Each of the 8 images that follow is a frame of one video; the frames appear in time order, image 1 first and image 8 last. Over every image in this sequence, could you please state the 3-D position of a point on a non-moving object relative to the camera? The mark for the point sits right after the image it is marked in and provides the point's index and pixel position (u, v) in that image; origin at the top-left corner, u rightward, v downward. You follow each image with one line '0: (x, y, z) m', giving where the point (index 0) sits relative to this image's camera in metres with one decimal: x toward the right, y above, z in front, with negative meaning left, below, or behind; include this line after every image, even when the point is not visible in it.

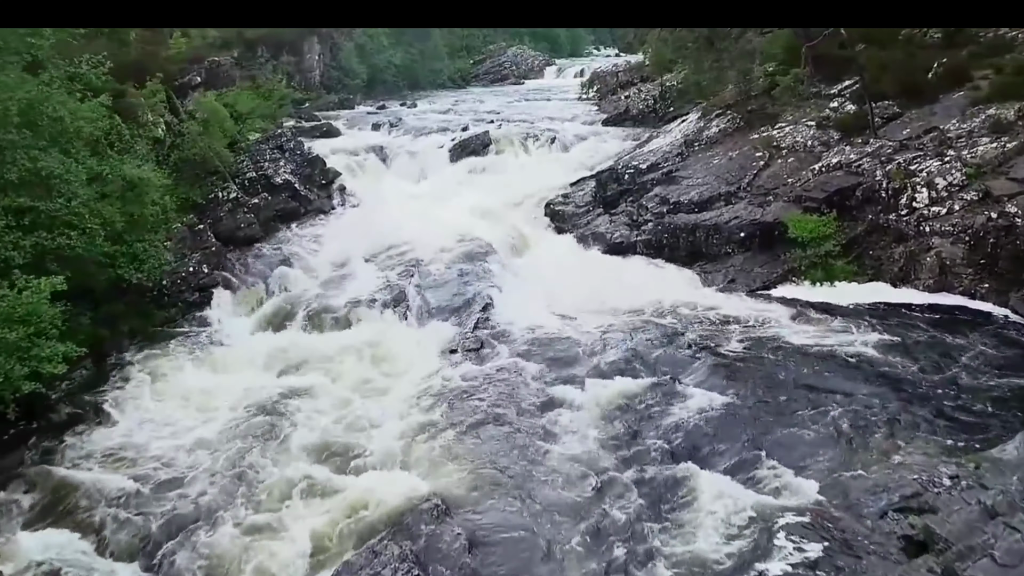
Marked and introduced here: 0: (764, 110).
0: (+6.4, +4.5, +19.3) m
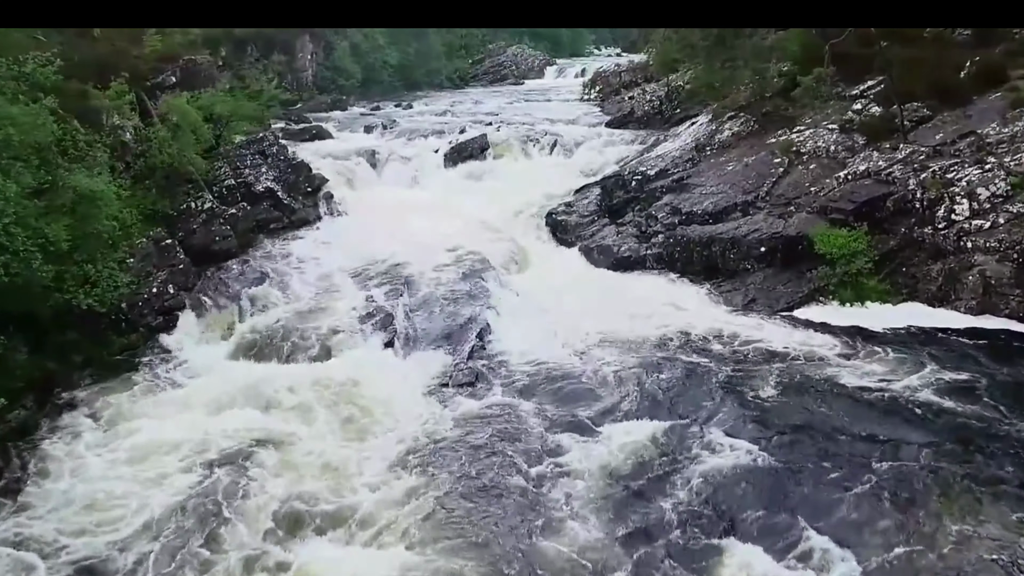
0: (+6.4, +4.2, +18.0) m
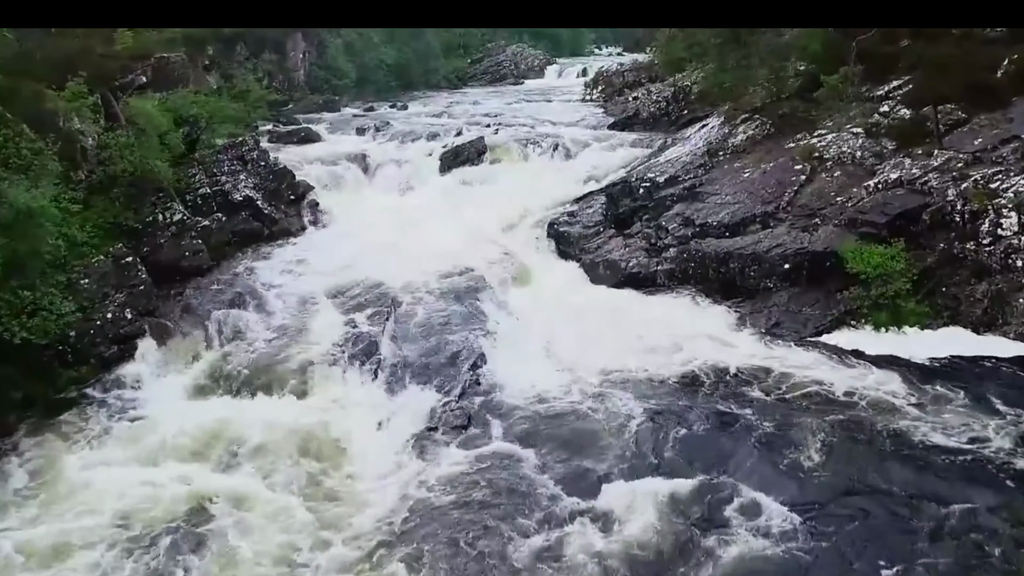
0: (+6.3, +3.8, +16.8) m
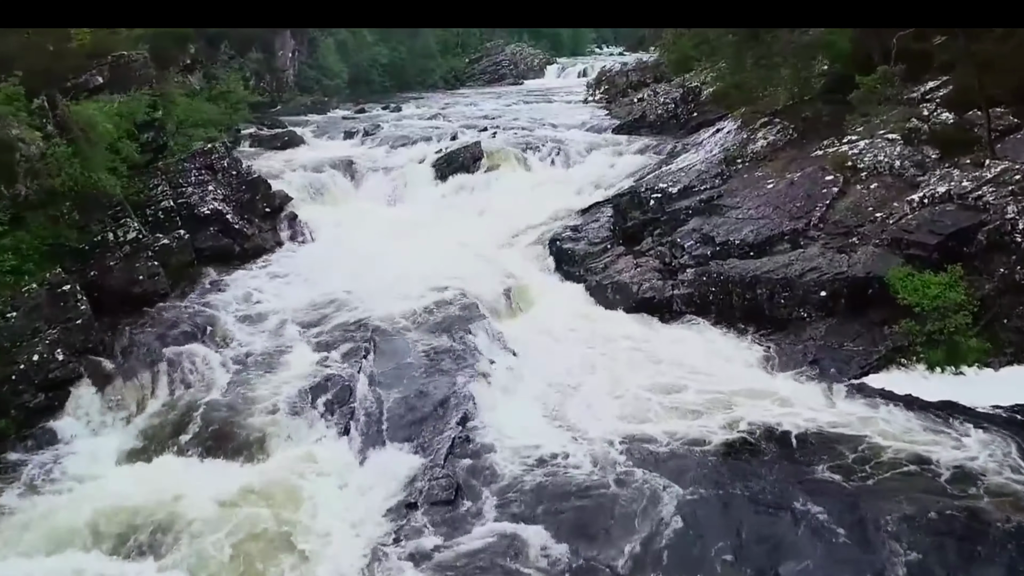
0: (+6.3, +3.4, +15.3) m
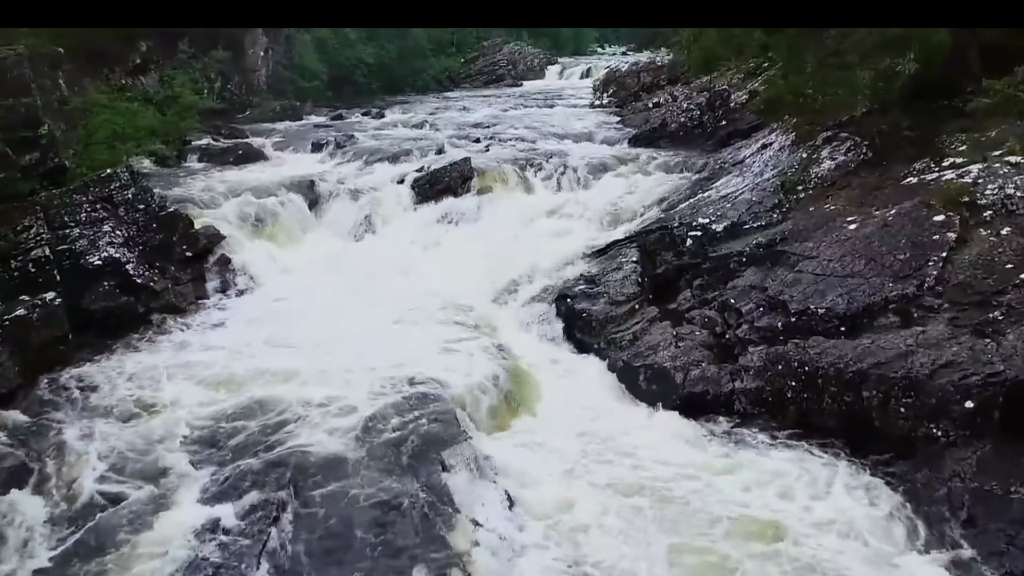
0: (+6.2, +2.4, +11.9) m
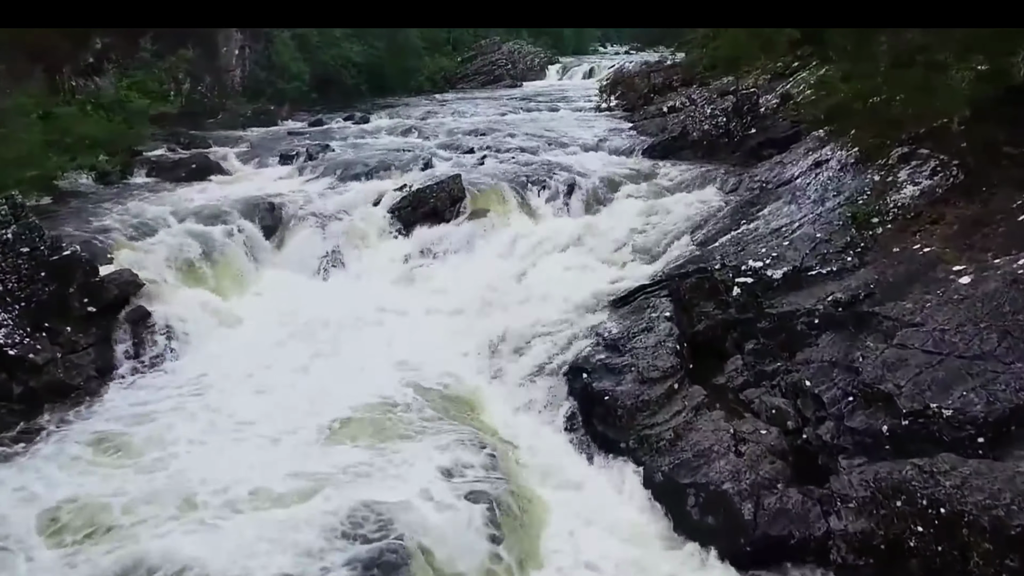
0: (+6.2, +1.7, +9.3) m
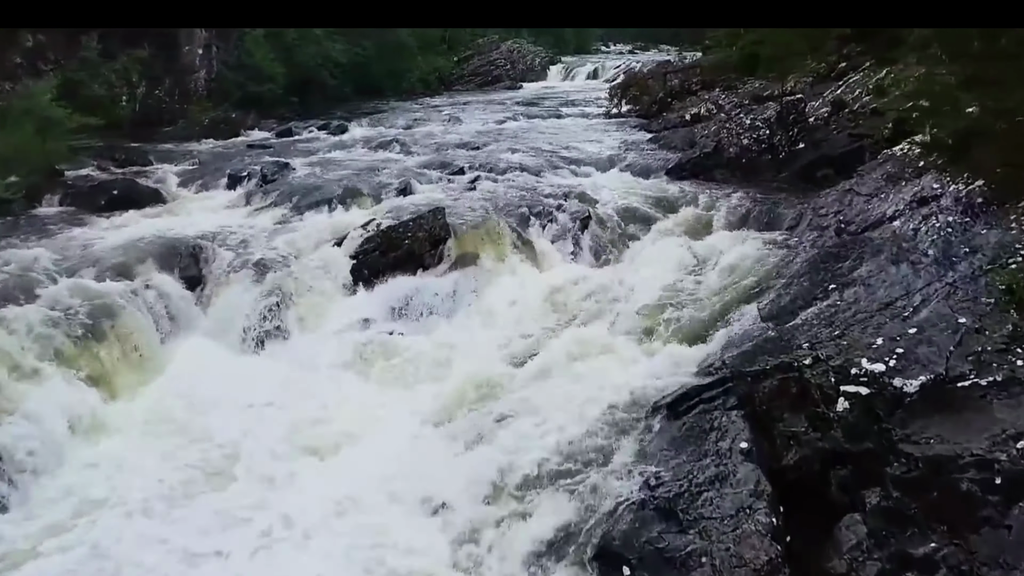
0: (+6.2, +0.7, +6.3) m
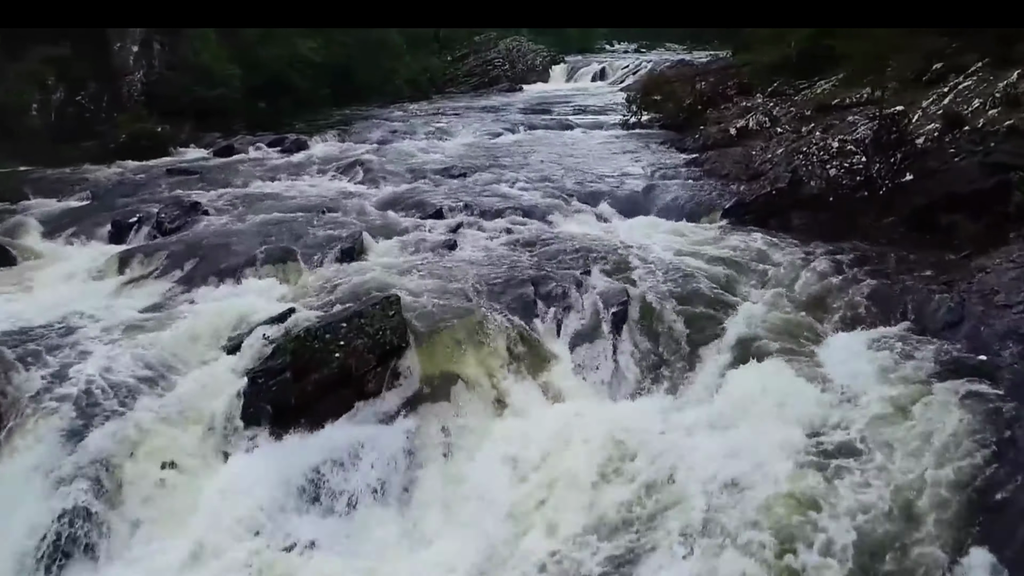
0: (+6.2, -0.5, +2.3) m
